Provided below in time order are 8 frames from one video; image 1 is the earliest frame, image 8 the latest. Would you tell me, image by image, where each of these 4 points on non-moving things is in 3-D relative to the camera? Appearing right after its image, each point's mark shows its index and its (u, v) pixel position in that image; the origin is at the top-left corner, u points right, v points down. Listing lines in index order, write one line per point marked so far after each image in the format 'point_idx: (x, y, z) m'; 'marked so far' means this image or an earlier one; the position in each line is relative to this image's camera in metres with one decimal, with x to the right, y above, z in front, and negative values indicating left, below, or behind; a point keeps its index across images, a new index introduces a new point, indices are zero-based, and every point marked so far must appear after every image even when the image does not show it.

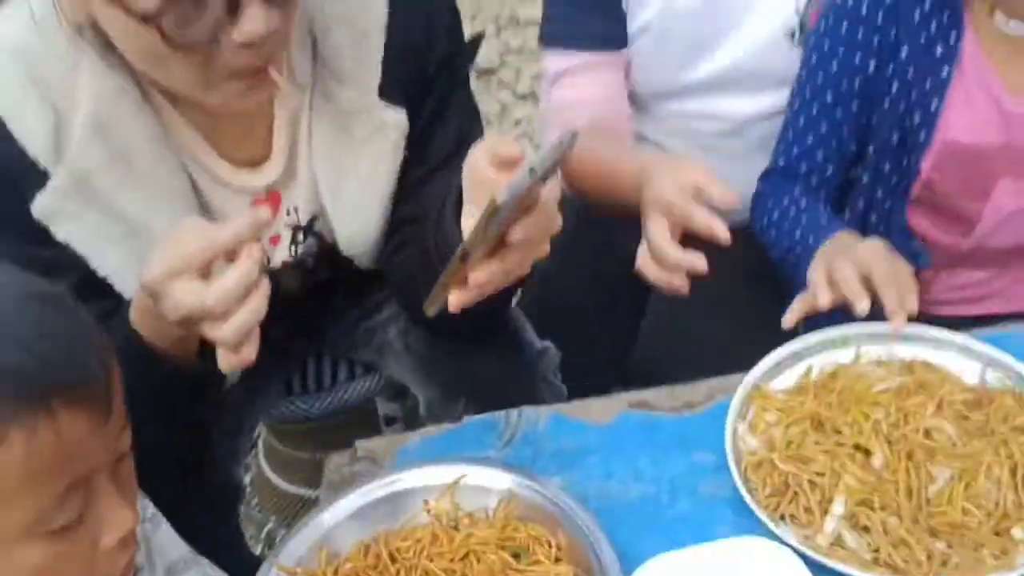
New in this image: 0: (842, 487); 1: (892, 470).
0: (+0.4, -0.2, +1.2) m
1: (+0.5, -0.2, +1.2) m
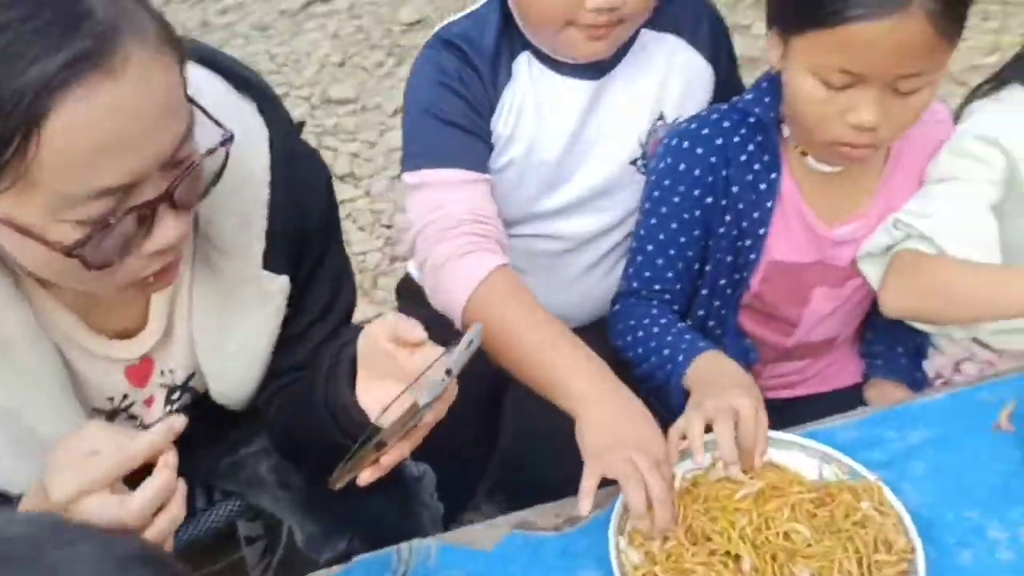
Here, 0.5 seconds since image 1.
0: (+0.3, -0.4, +1.4) m
1: (+0.3, -0.4, +1.4) m
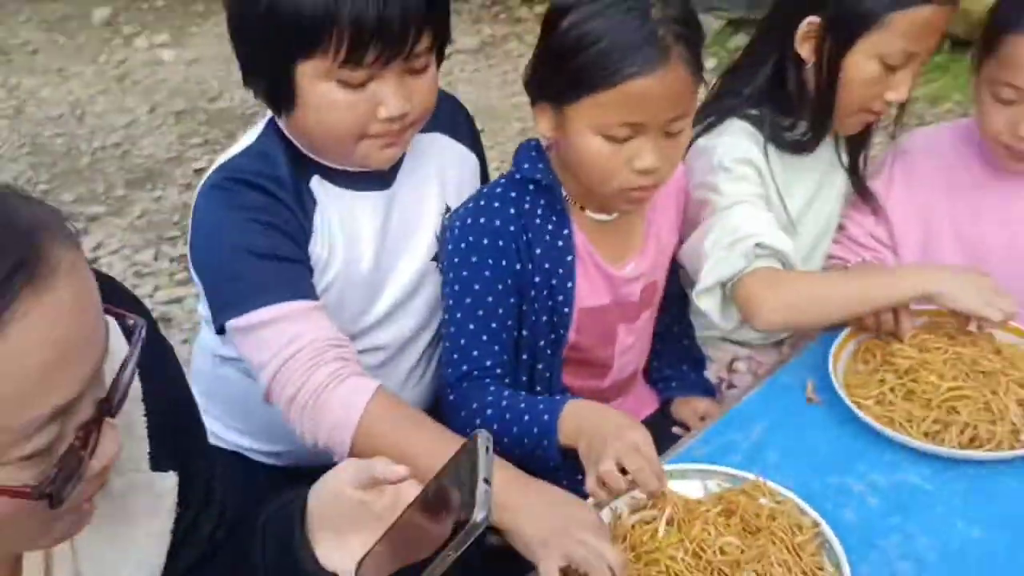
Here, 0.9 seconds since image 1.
0: (+0.2, -0.5, +1.4) m
1: (+0.3, -0.4, +1.5) m
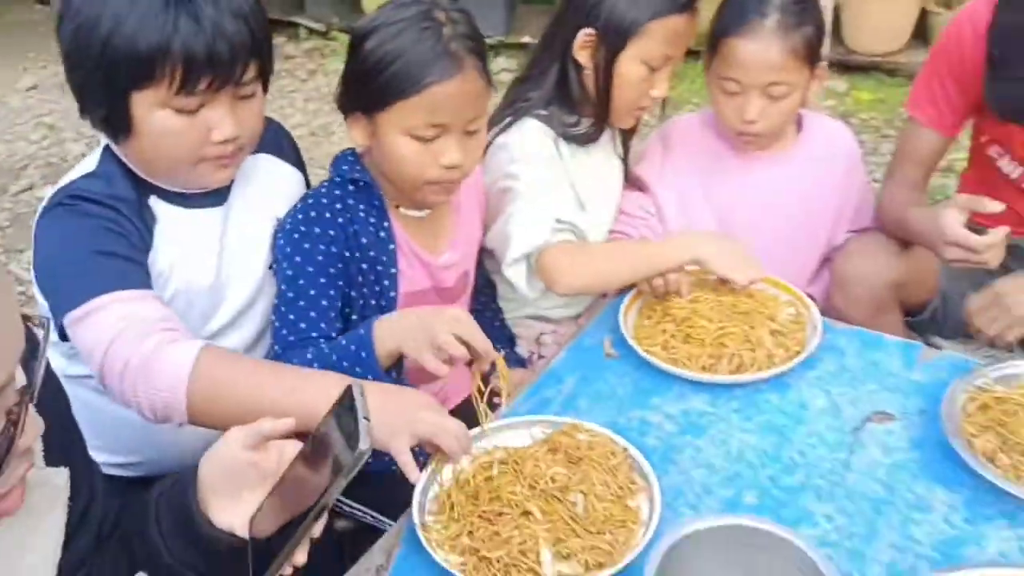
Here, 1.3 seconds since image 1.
0: (0.0, -0.4, +1.7) m
1: (+0.1, -0.4, +1.7) m
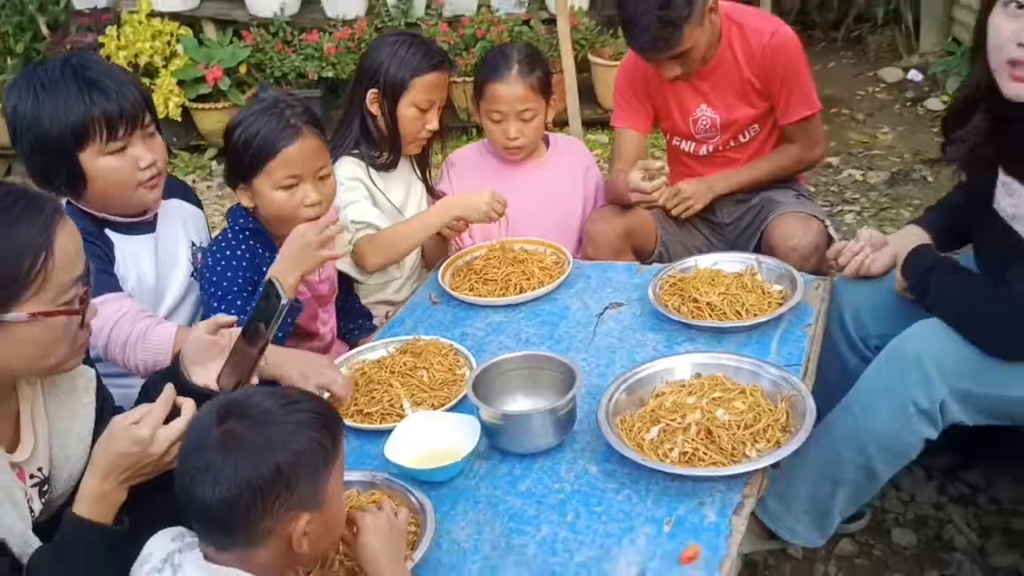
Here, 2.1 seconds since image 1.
0: (-0.3, -0.3, +2.6) m
1: (-0.3, -0.2, +2.6) m
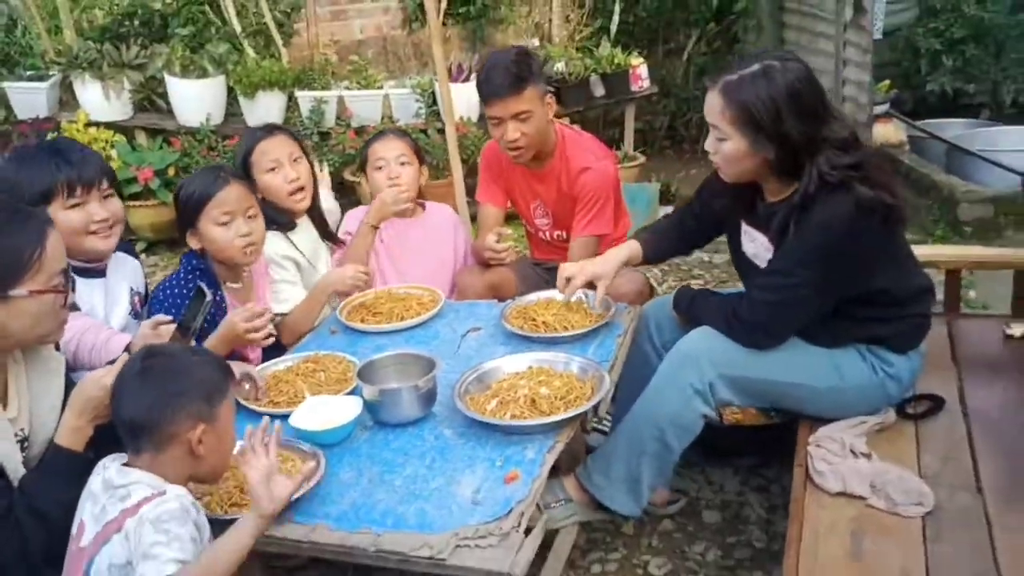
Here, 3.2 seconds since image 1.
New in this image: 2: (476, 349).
0: (-0.7, -0.3, +3.3) m
1: (-0.7, -0.3, +3.4) m
2: (-0.1, -0.2, +3.6) m
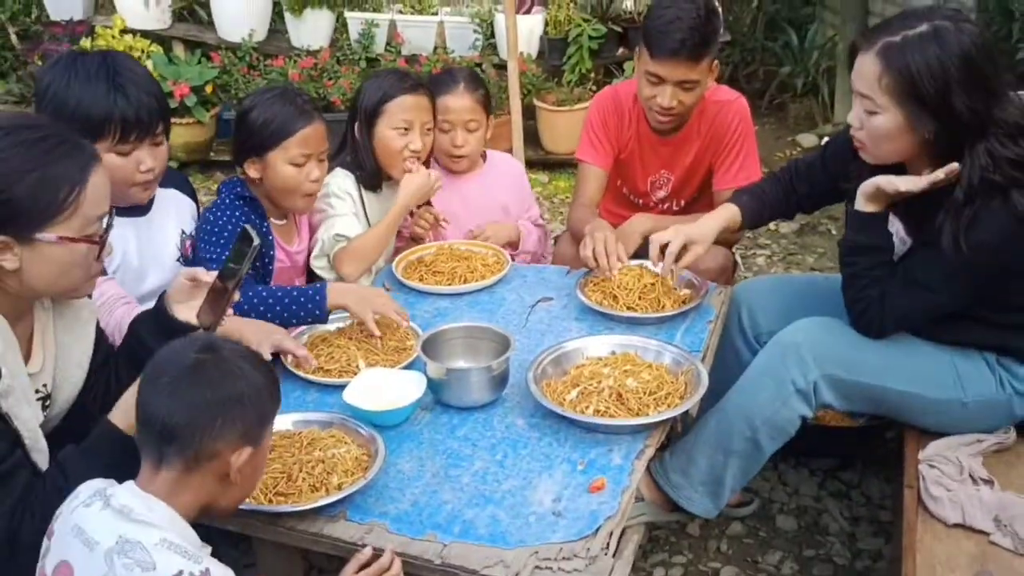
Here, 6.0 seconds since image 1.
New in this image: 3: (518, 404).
0: (-0.4, -0.2, +2.9) m
1: (-0.4, -0.2, +3.0) m
2: (+0.1, -0.1, +3.2) m
3: (0.0, -0.3, +2.8) m
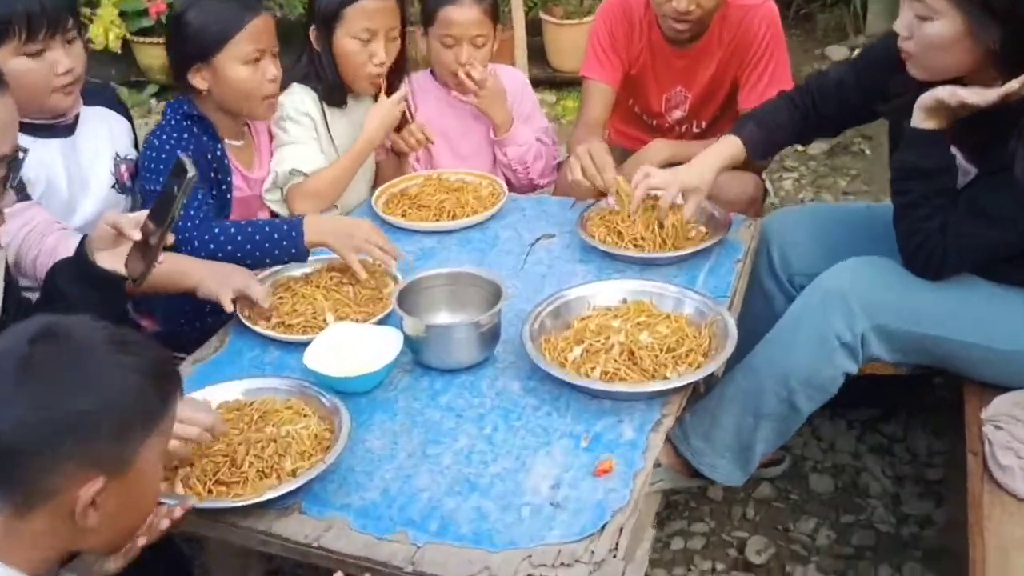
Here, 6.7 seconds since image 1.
0: (-0.5, -0.1, +2.5) m
1: (-0.4, 0.0, +2.6) m
2: (+0.1, +0.1, +2.7) m
3: (0.0, -0.2, +2.3) m
